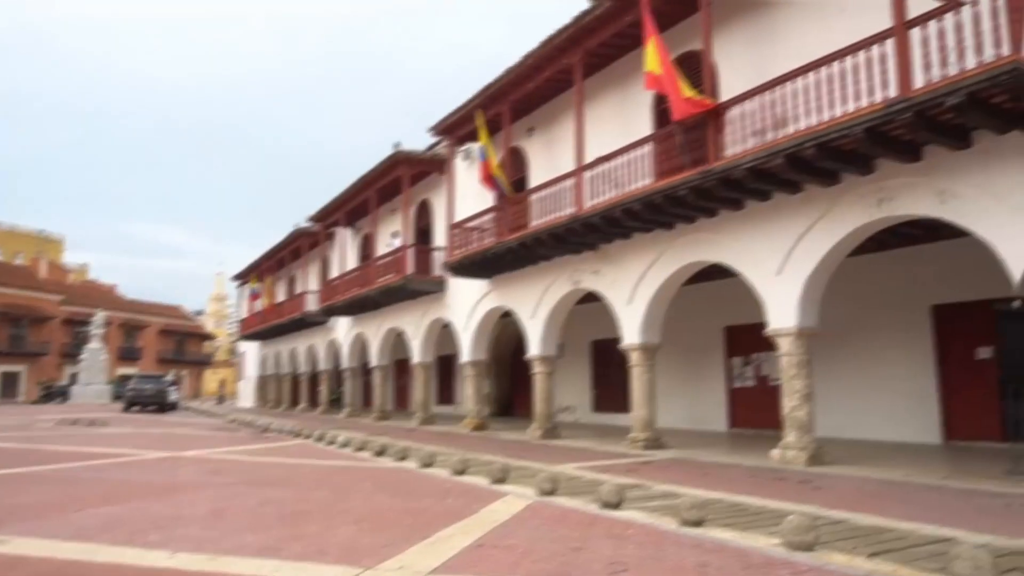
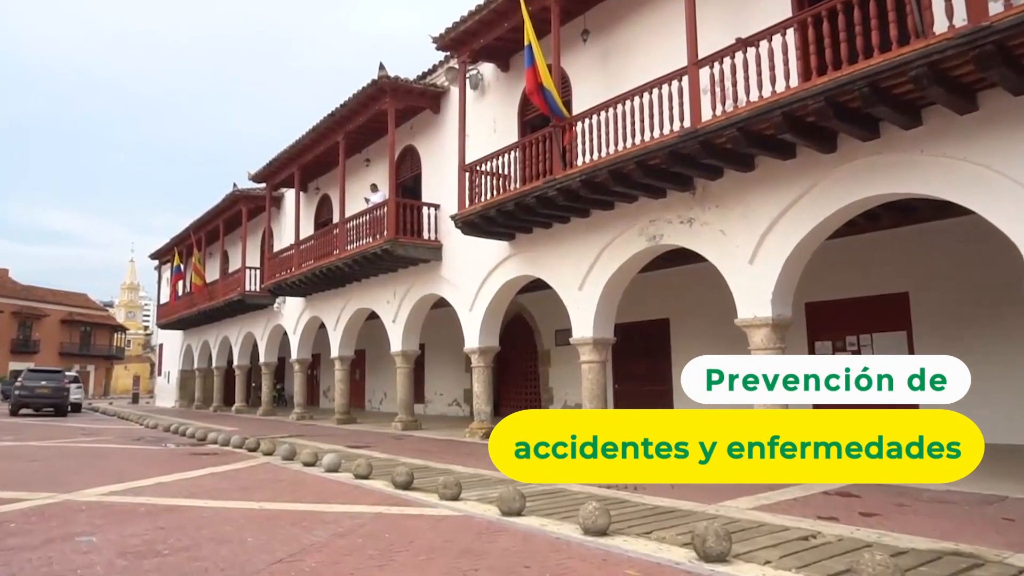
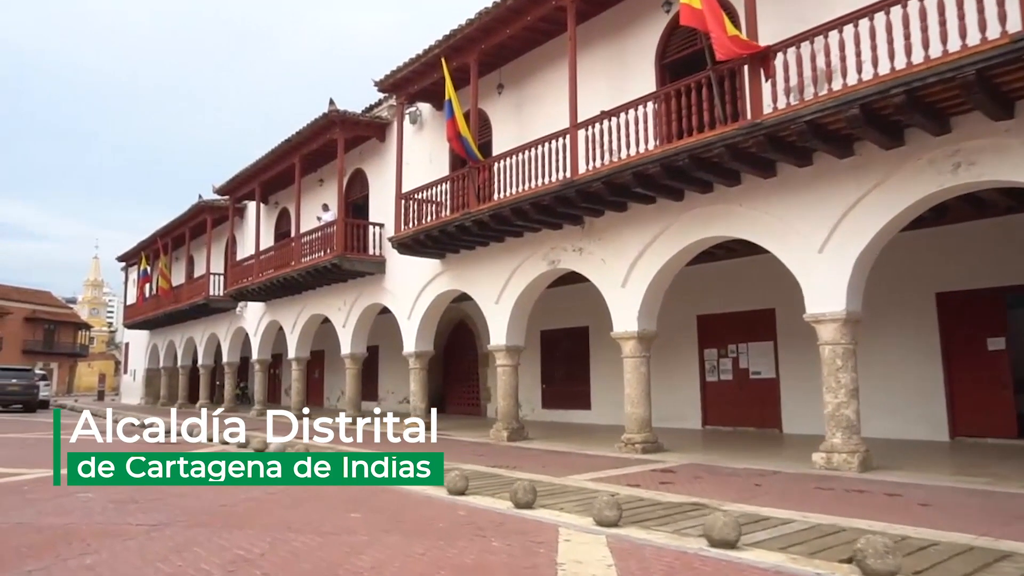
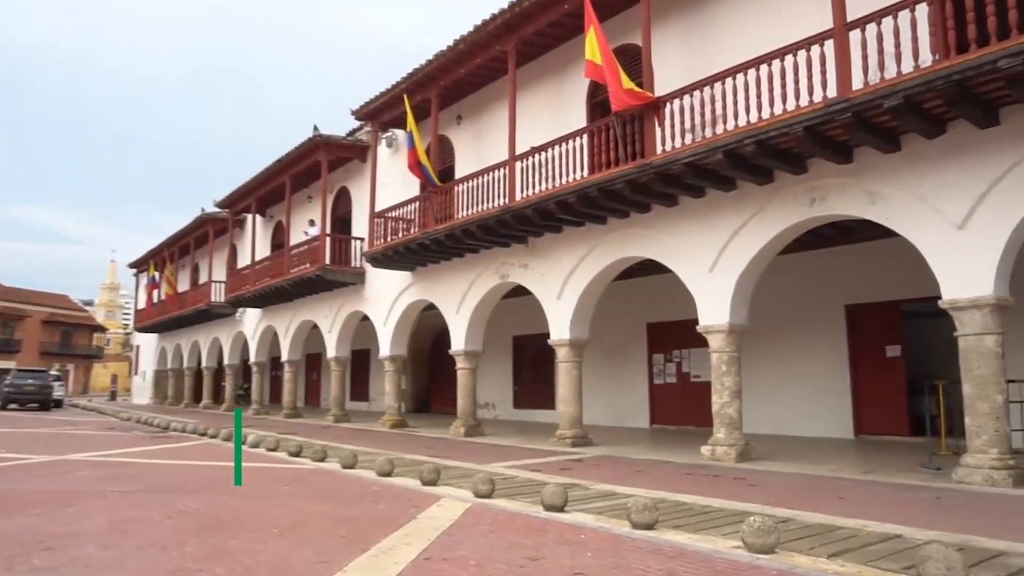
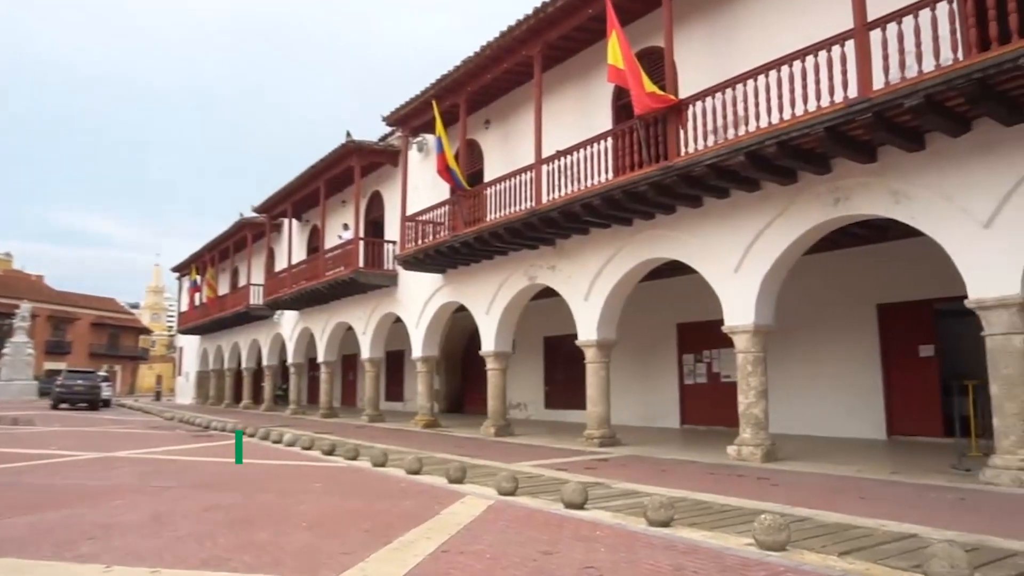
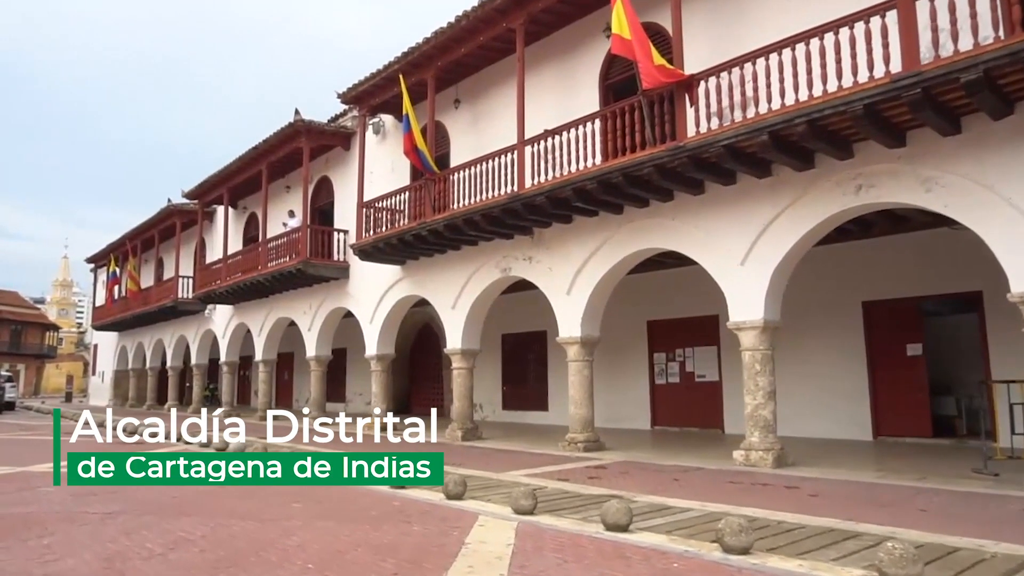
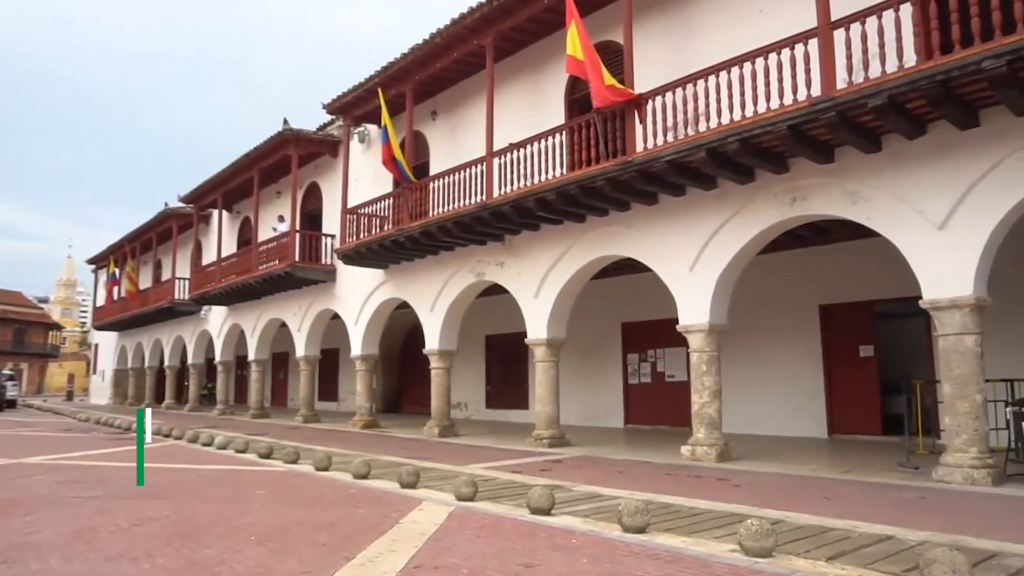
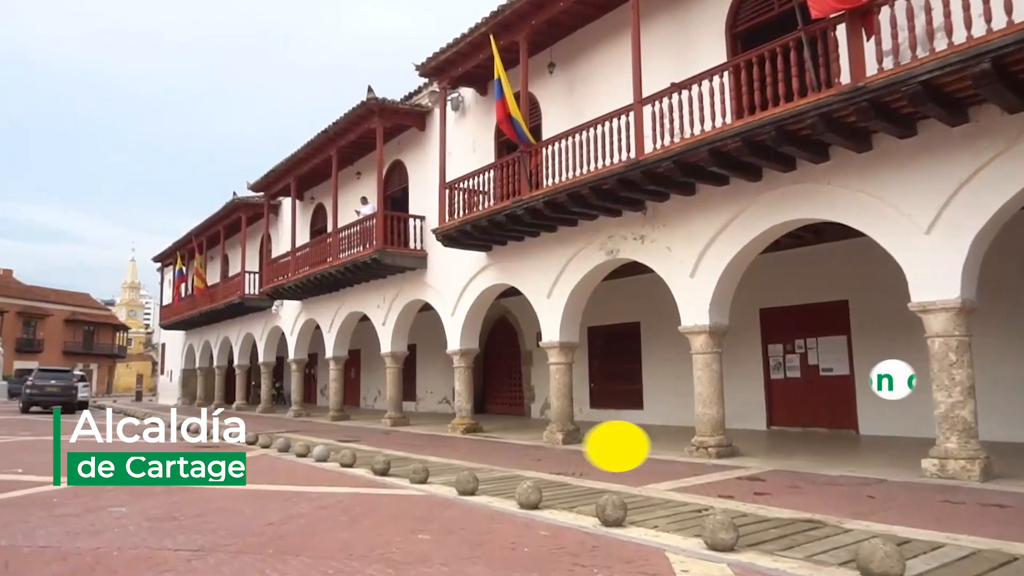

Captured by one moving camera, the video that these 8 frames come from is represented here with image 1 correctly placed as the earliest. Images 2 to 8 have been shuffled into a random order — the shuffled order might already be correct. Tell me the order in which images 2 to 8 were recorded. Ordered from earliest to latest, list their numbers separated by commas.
5, 4, 7, 6, 3, 8, 2
